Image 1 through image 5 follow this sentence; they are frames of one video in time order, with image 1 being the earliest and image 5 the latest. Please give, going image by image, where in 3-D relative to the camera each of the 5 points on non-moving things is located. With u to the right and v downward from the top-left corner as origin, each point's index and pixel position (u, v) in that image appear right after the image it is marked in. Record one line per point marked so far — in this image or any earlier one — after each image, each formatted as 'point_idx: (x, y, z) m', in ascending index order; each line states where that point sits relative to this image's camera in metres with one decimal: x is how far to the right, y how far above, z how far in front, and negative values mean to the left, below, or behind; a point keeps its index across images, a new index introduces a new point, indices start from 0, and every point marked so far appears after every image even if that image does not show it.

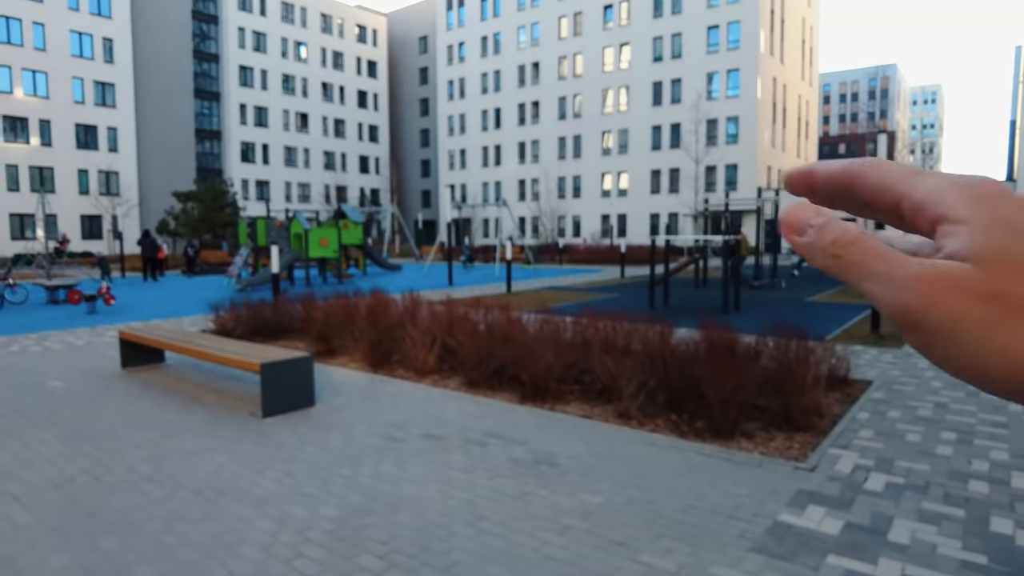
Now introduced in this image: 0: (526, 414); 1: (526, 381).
0: (+0.1, -1.2, +6.1) m
1: (+0.1, -1.0, +6.7) m
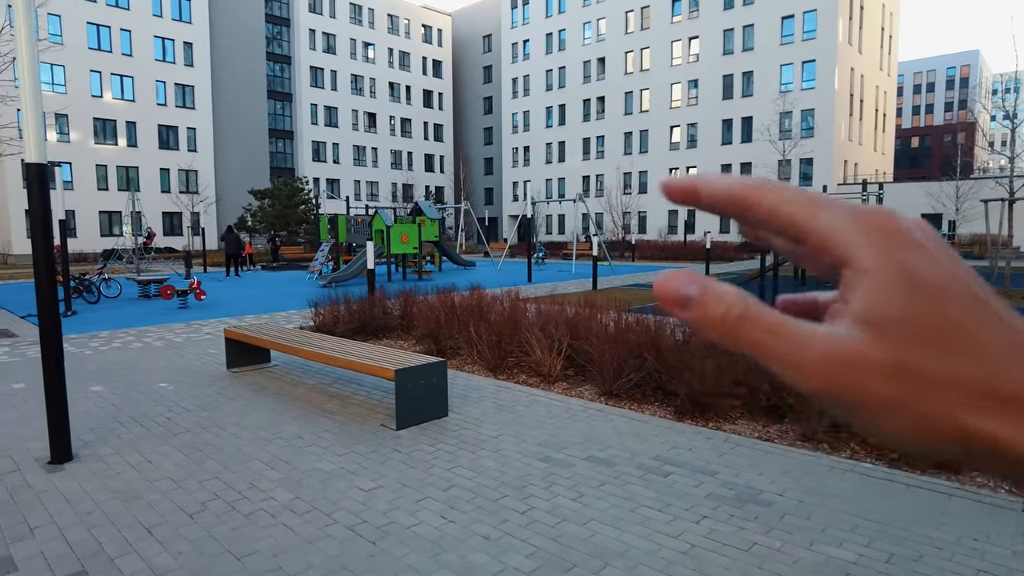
0: (+1.4, -1.2, +5.2) m
1: (+1.5, -1.0, +5.9) m
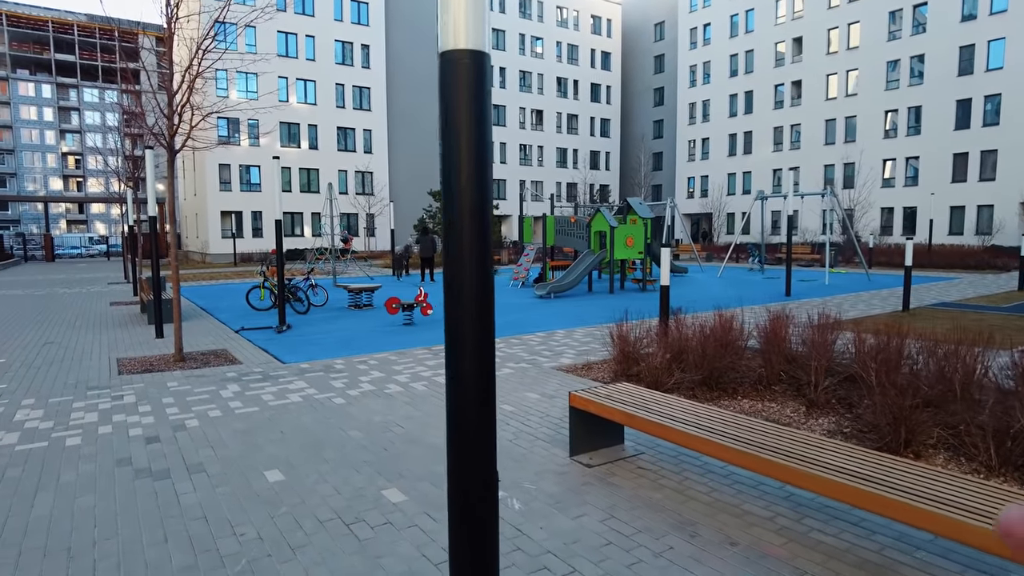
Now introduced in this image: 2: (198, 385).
0: (+4.6, -1.5, +1.4) m
1: (+4.8, -1.3, +2.0) m
2: (-3.4, -1.1, +7.1) m
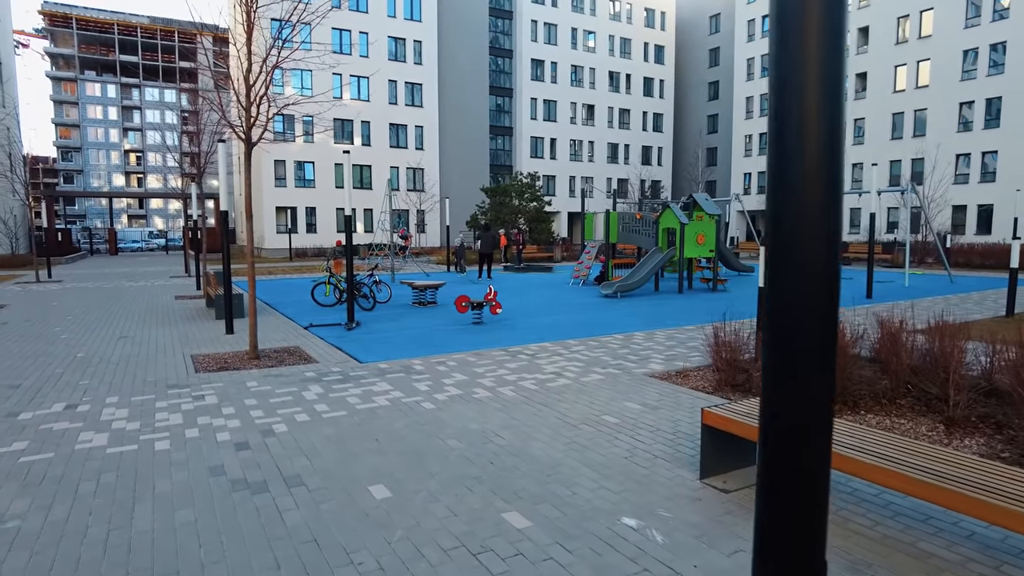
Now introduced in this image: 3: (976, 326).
0: (+5.1, -1.6, +0.7) m
1: (+5.4, -1.4, +1.3) m
2: (-2.5, -1.0, +6.9) m
3: (+6.5, -0.5, +9.2) m
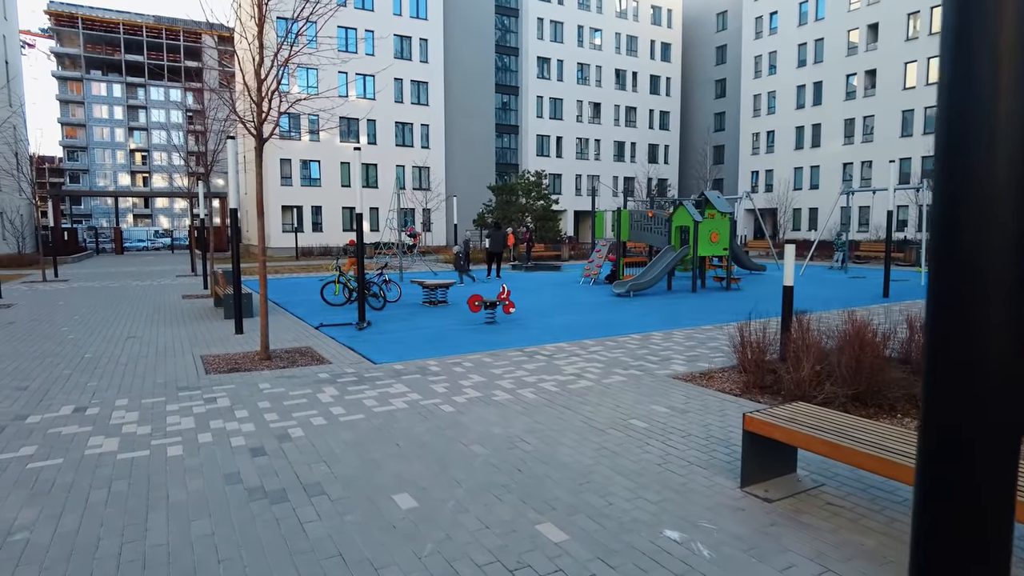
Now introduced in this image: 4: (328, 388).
0: (+5.3, -1.6, +0.4) m
1: (+5.5, -1.4, +1.0) m
2: (-2.2, -1.0, +6.7) m
3: (+6.7, -0.5, +8.9) m
4: (-1.9, -1.0, +6.6) m
